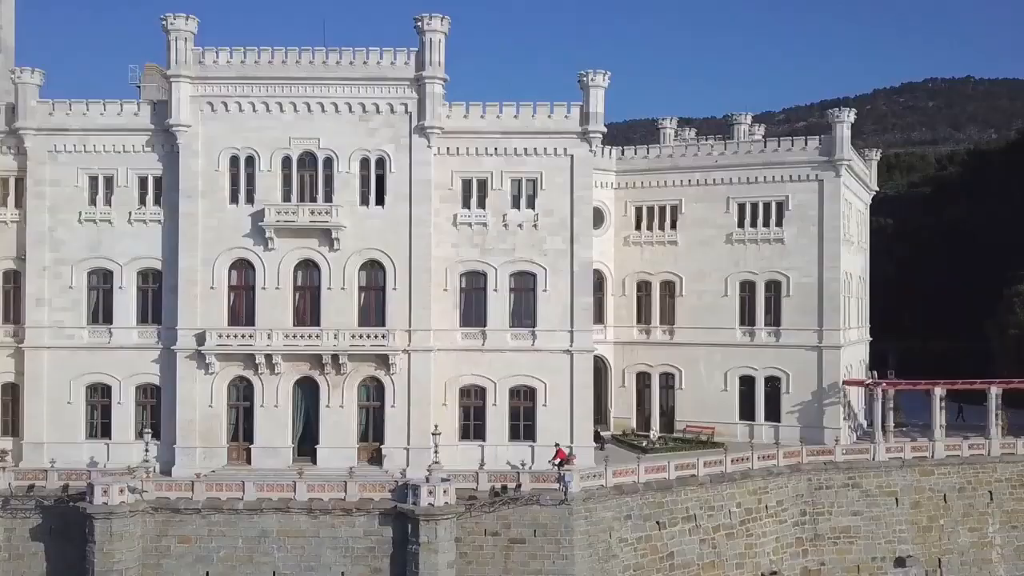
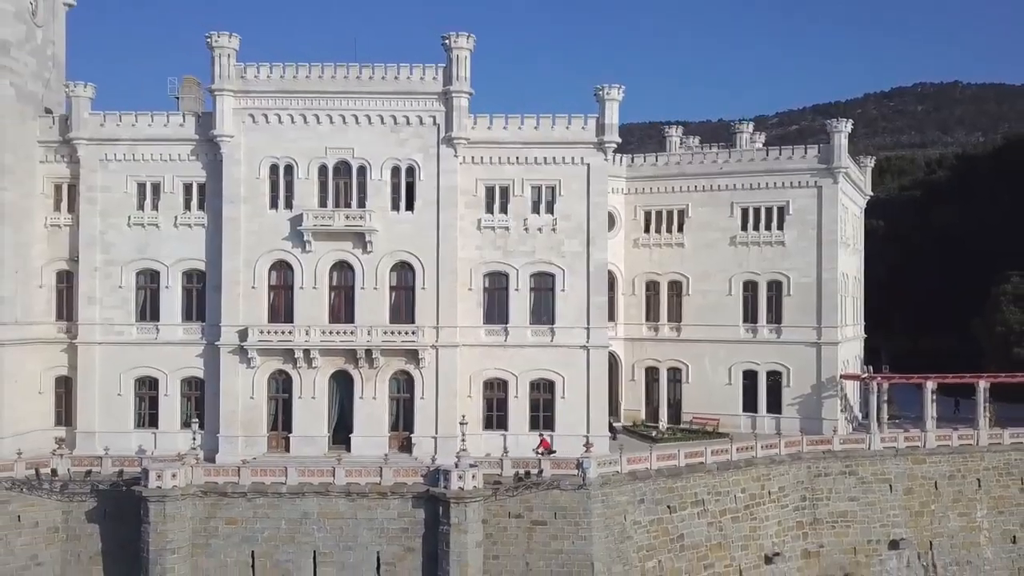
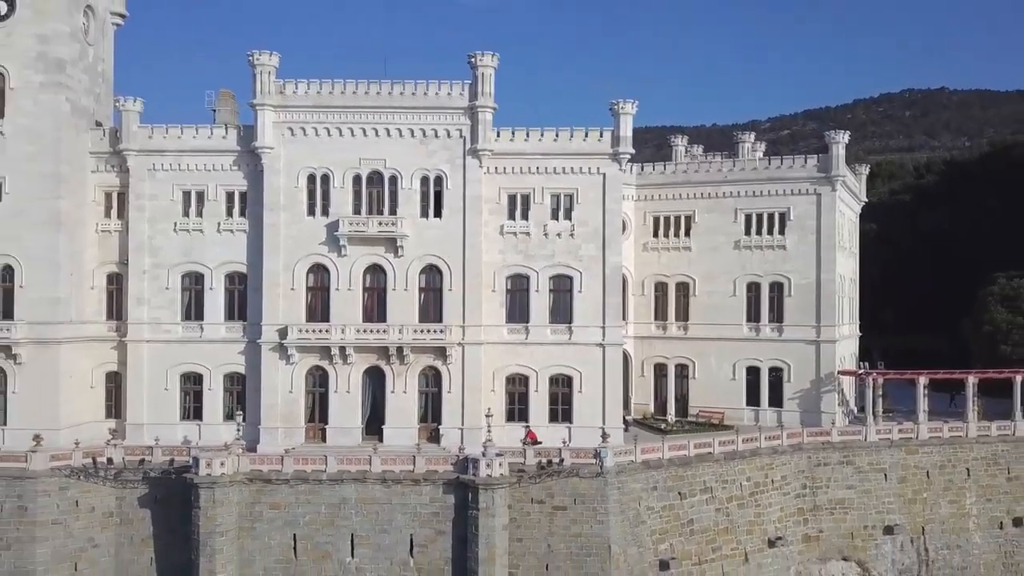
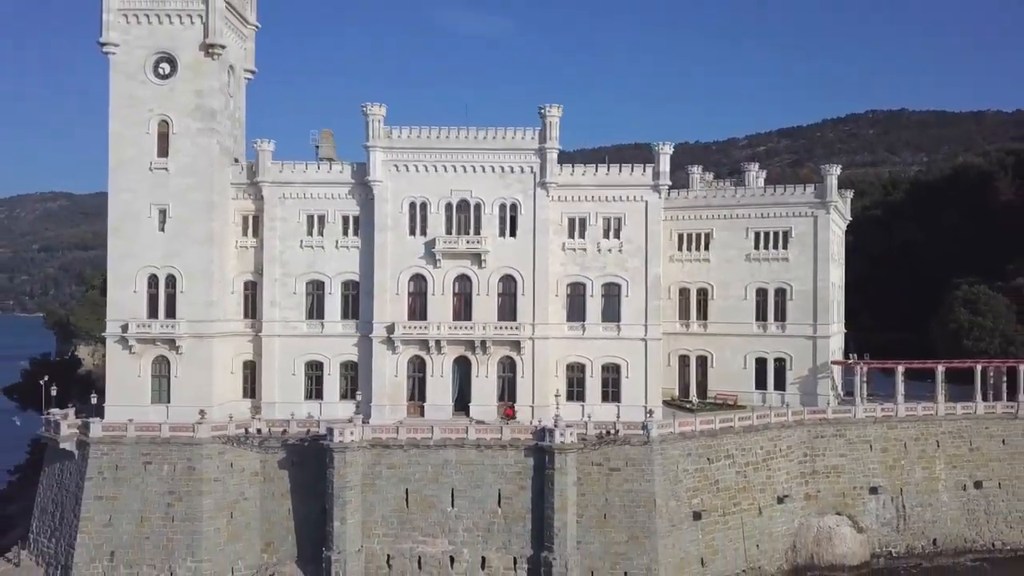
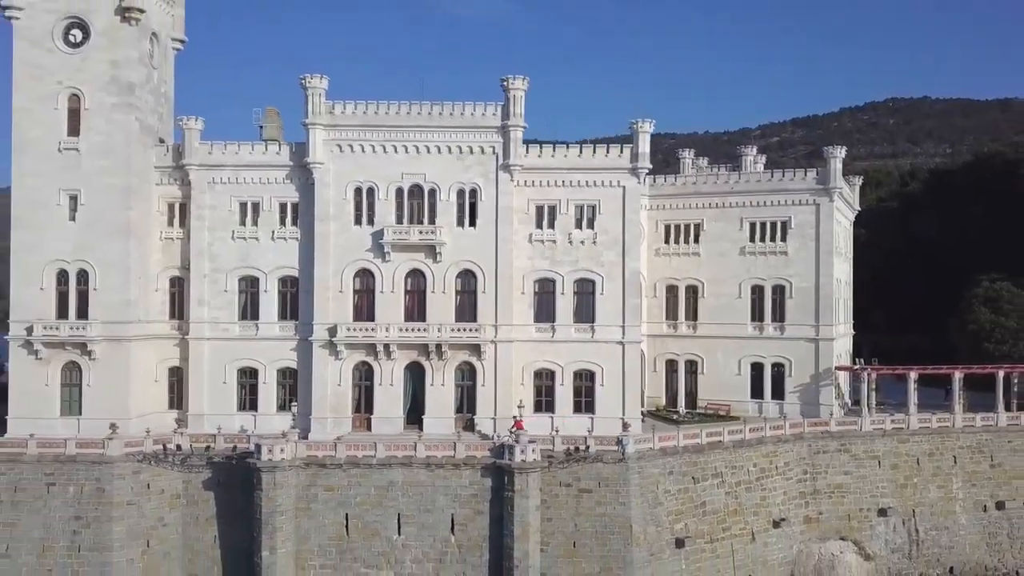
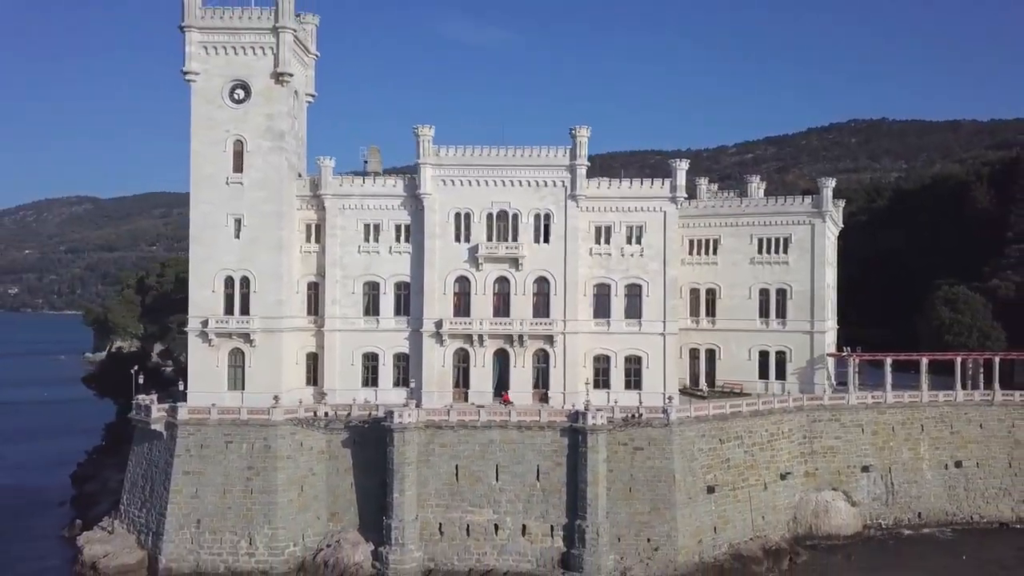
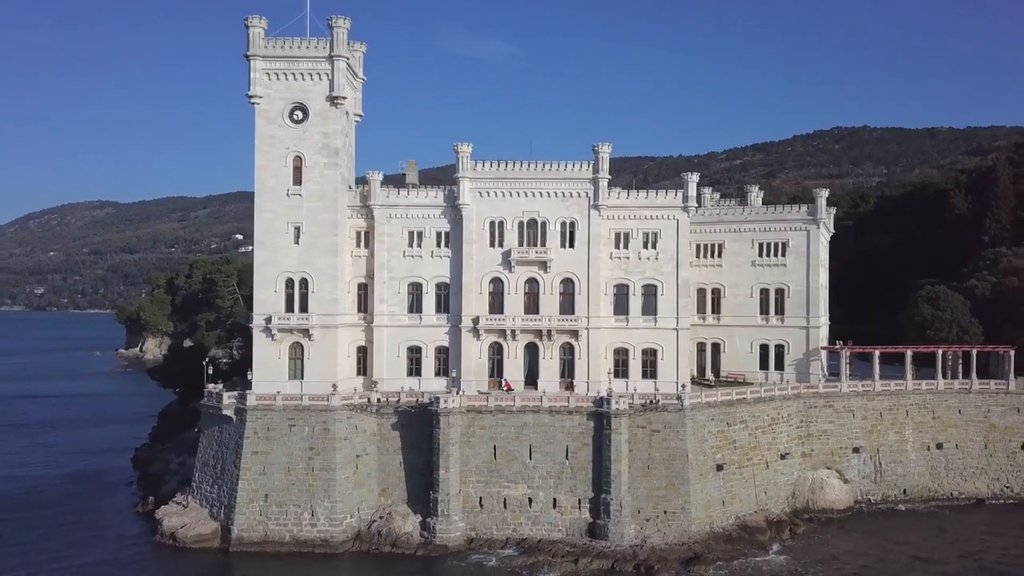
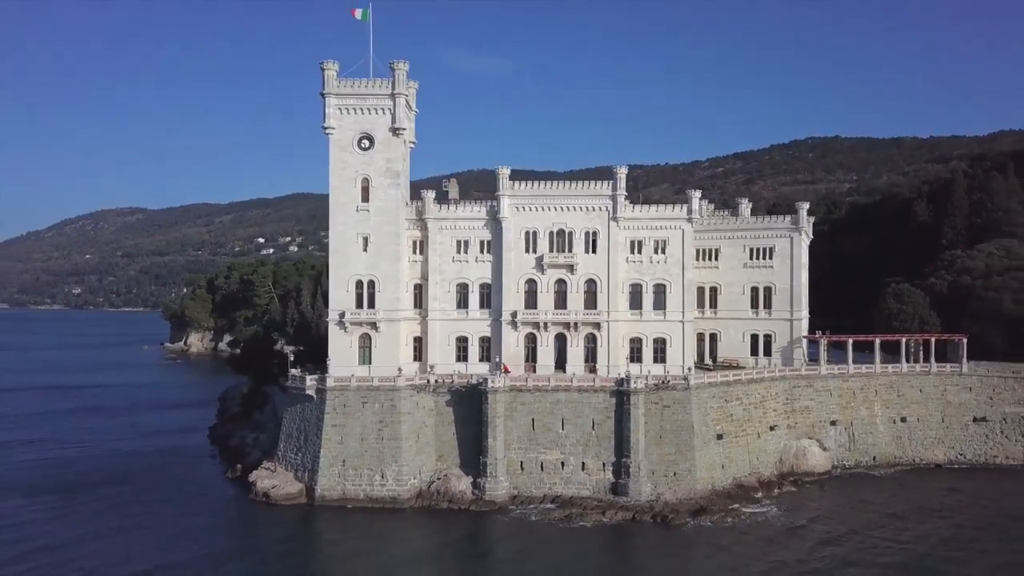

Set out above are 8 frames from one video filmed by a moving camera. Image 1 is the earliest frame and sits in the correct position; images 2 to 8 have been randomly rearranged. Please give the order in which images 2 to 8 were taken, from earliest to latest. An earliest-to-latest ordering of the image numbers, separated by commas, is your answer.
2, 3, 5, 4, 6, 7, 8
